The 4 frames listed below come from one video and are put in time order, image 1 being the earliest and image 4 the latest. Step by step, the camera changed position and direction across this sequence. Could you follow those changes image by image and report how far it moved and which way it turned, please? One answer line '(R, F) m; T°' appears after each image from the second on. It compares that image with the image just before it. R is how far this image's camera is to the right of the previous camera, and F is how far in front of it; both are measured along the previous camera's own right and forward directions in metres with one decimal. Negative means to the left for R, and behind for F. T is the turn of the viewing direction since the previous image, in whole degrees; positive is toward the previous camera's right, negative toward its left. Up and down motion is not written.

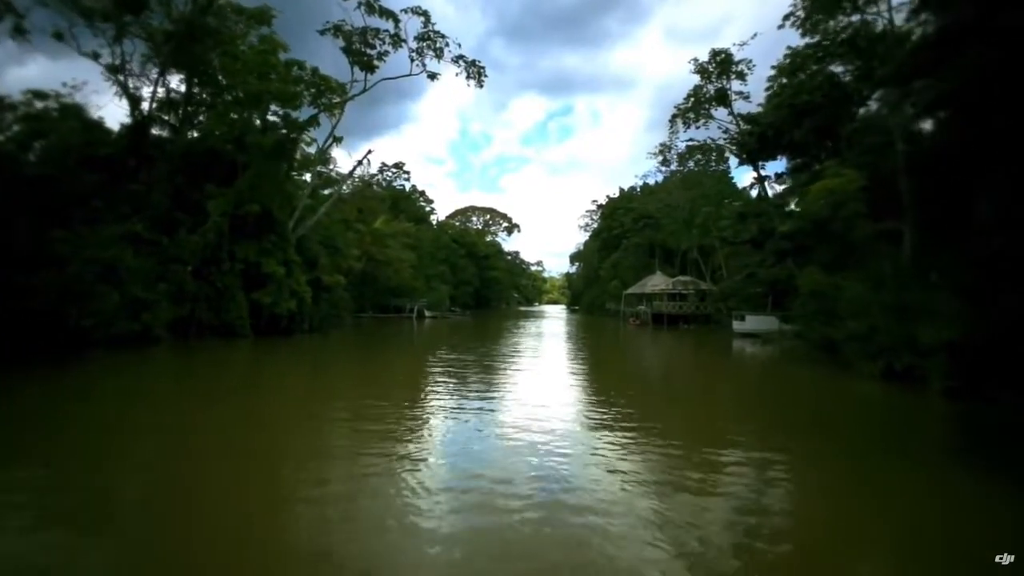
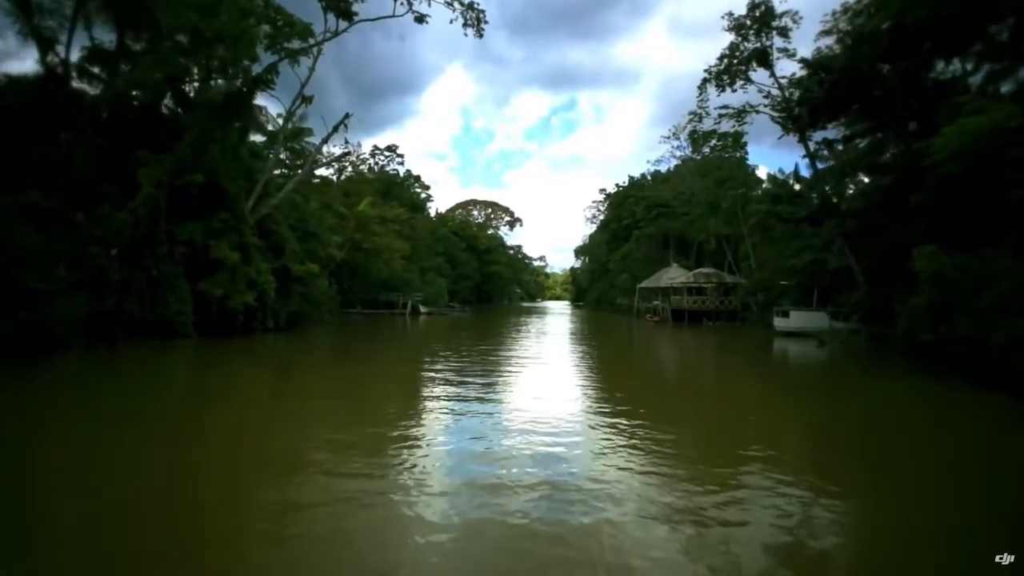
(0.0, +2.0) m; 0°
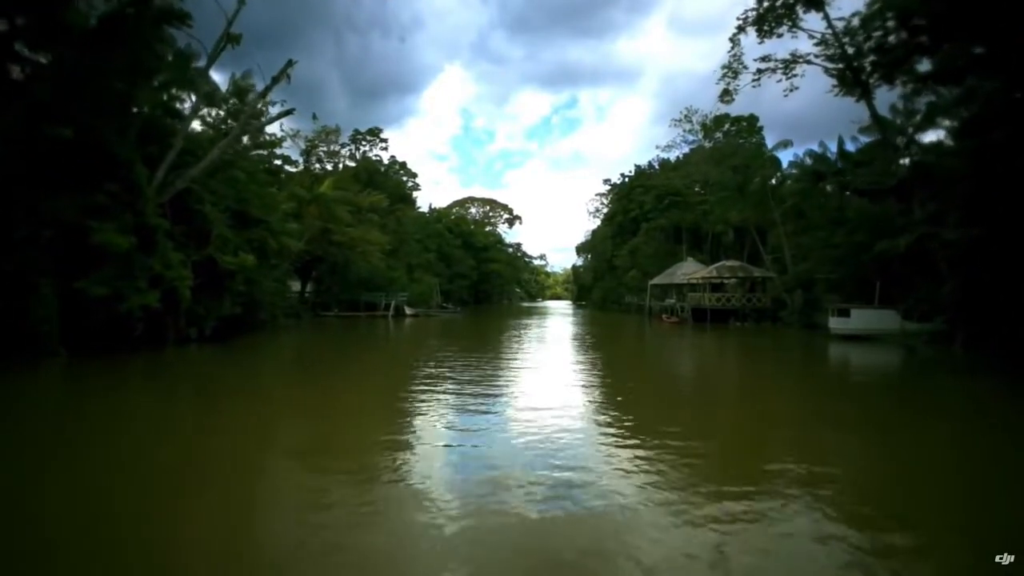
(+0.1, +2.4) m; 0°
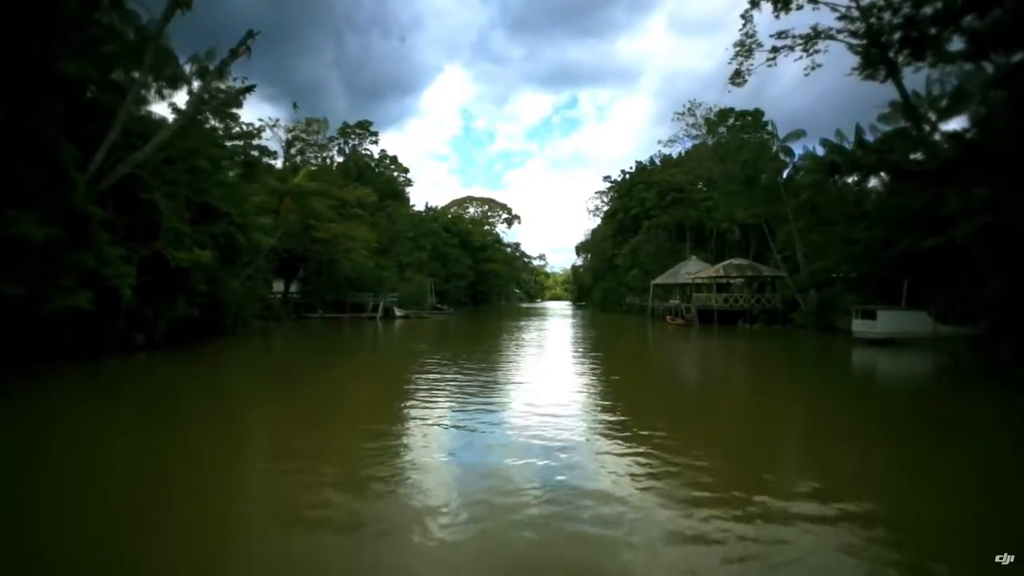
(+0.1, +0.9) m; 0°
